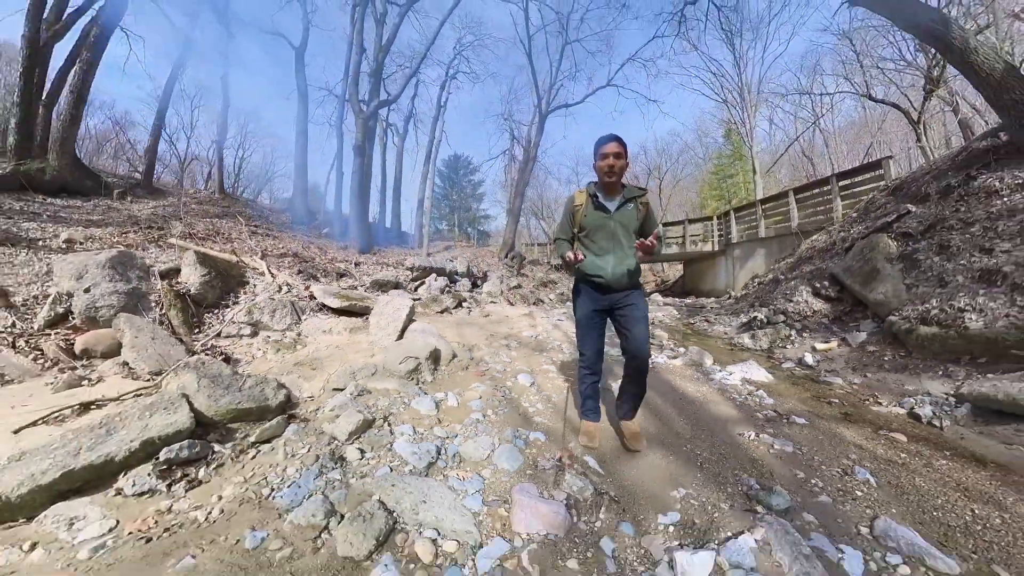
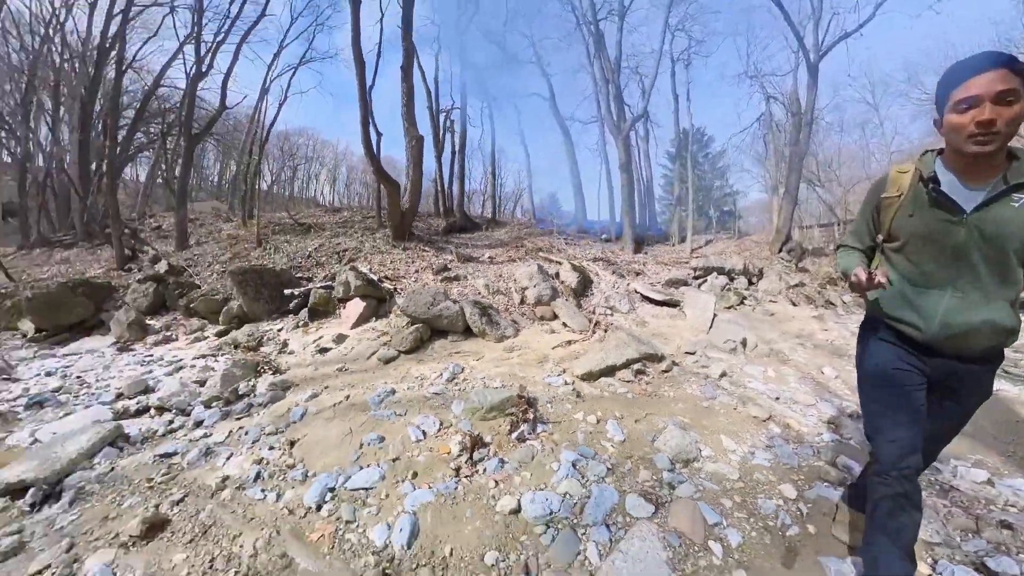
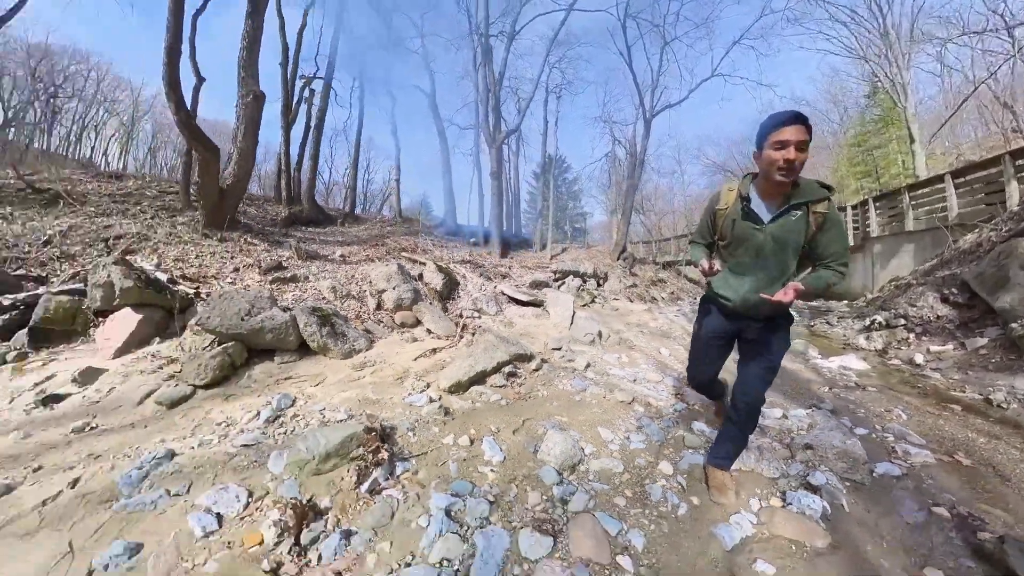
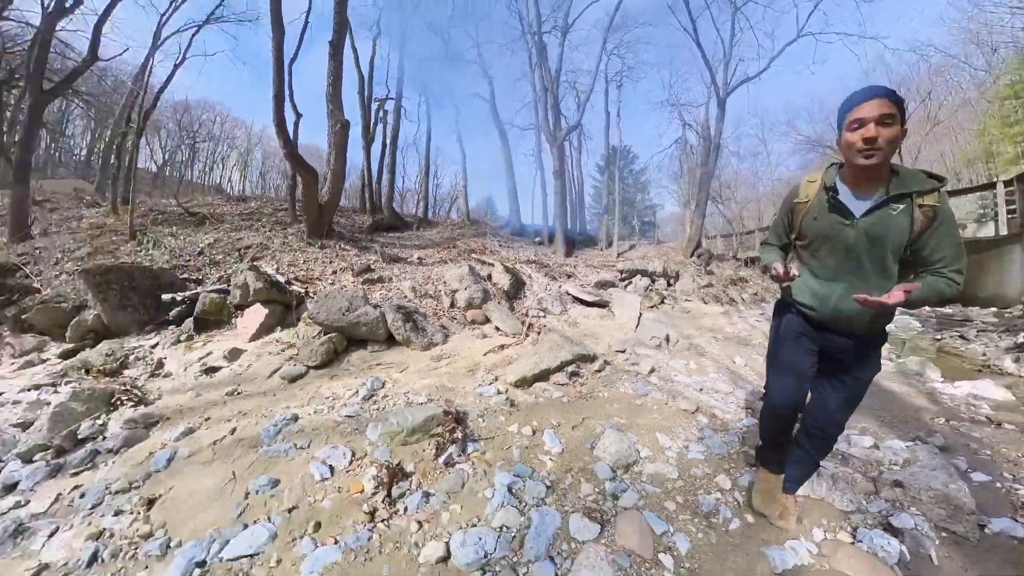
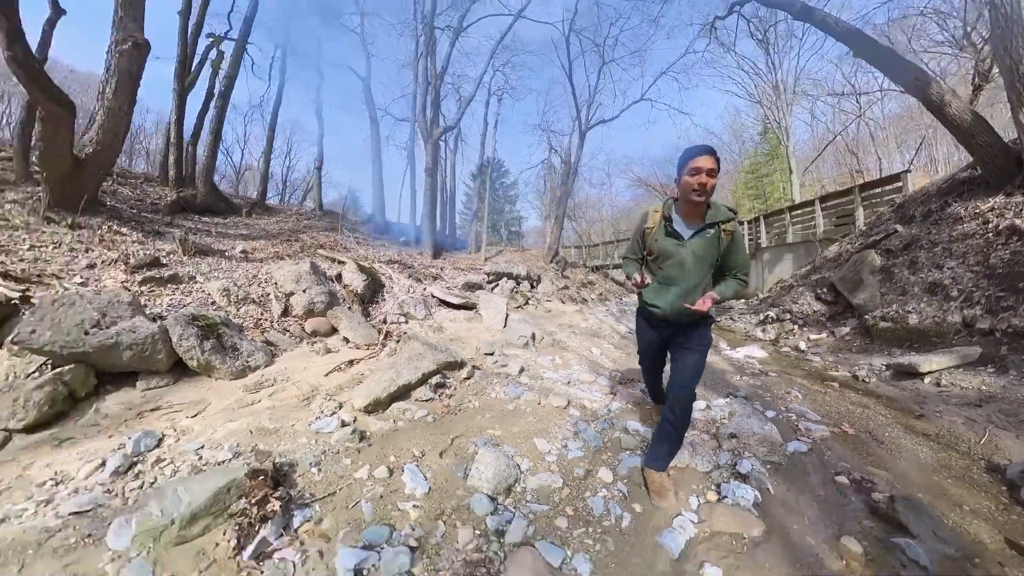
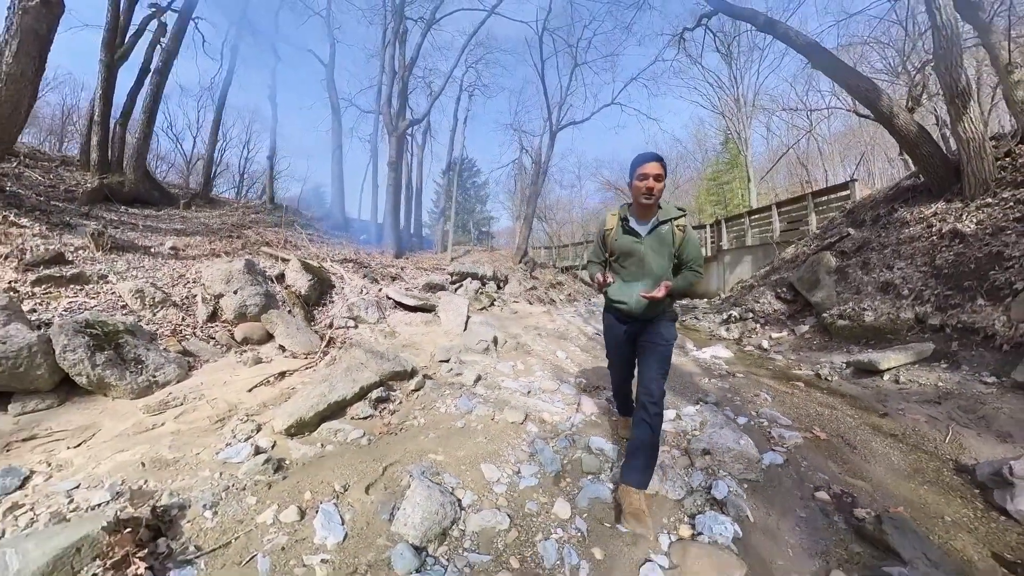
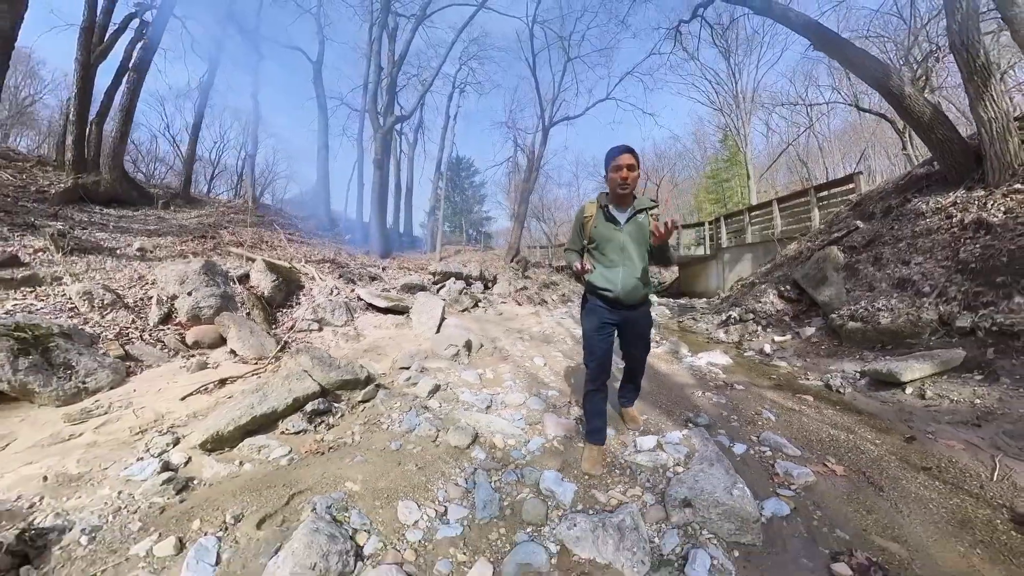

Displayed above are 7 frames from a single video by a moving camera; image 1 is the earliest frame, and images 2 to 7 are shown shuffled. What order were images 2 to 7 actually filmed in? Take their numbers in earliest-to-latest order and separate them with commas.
7, 6, 5, 3, 4, 2
